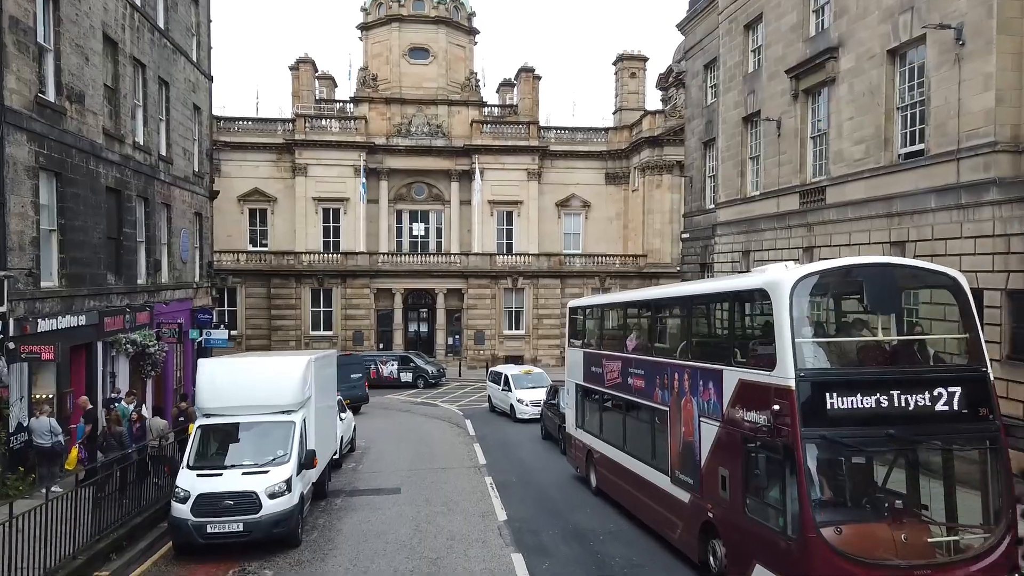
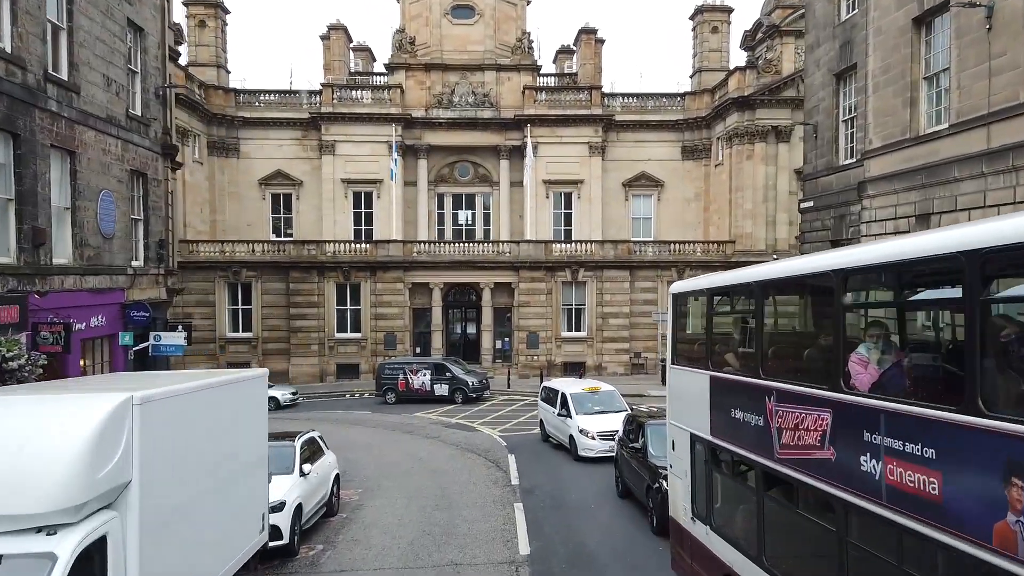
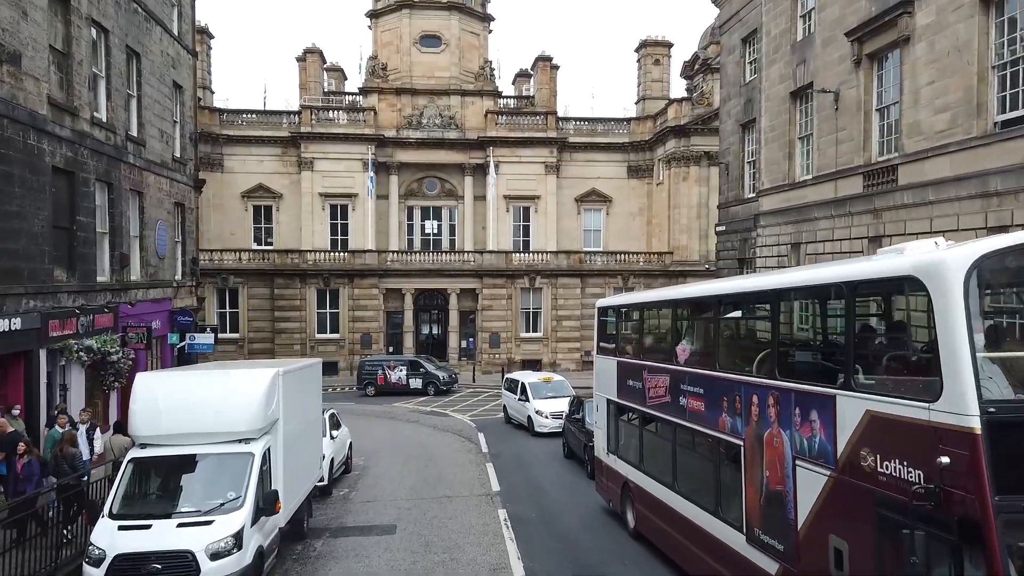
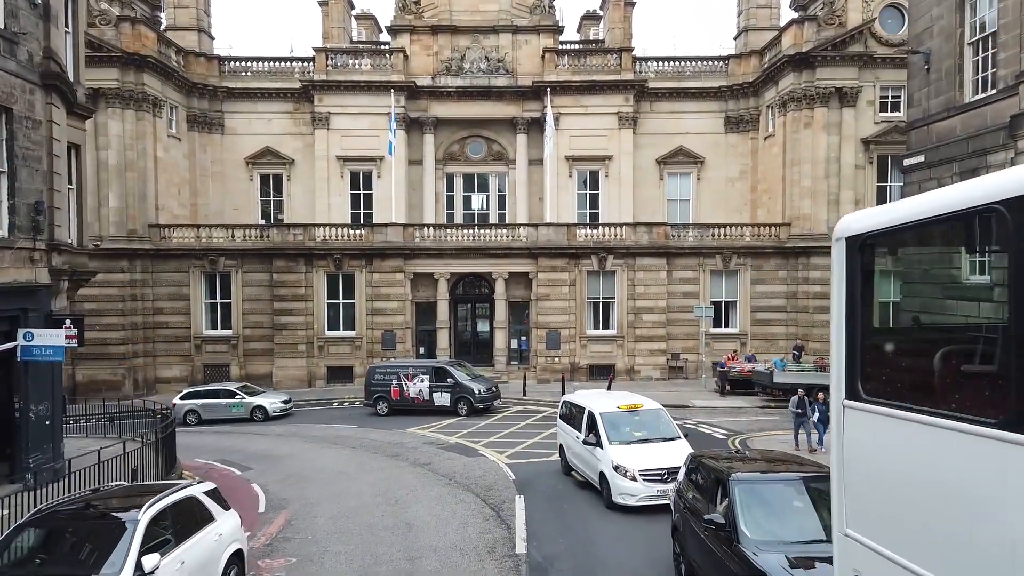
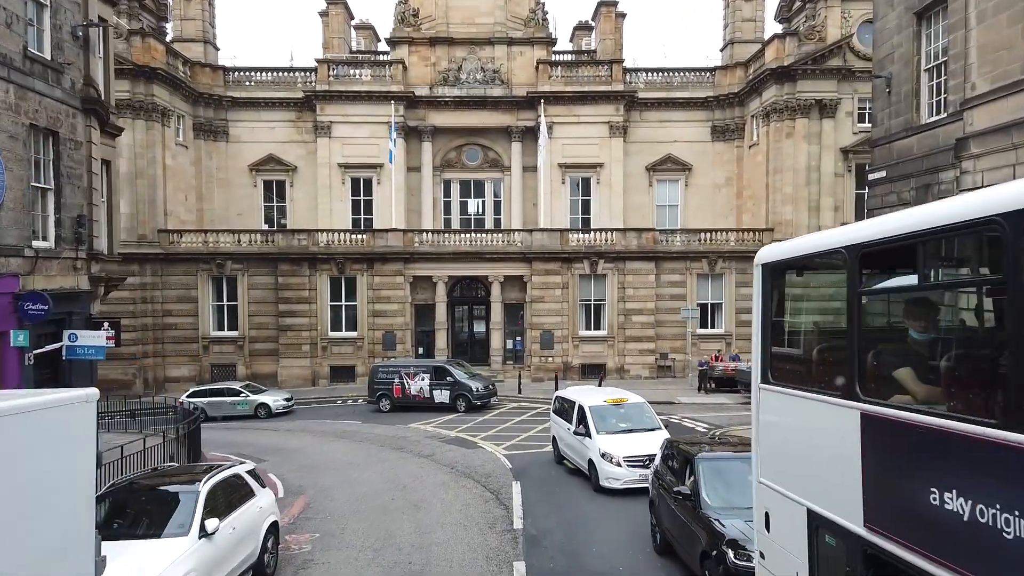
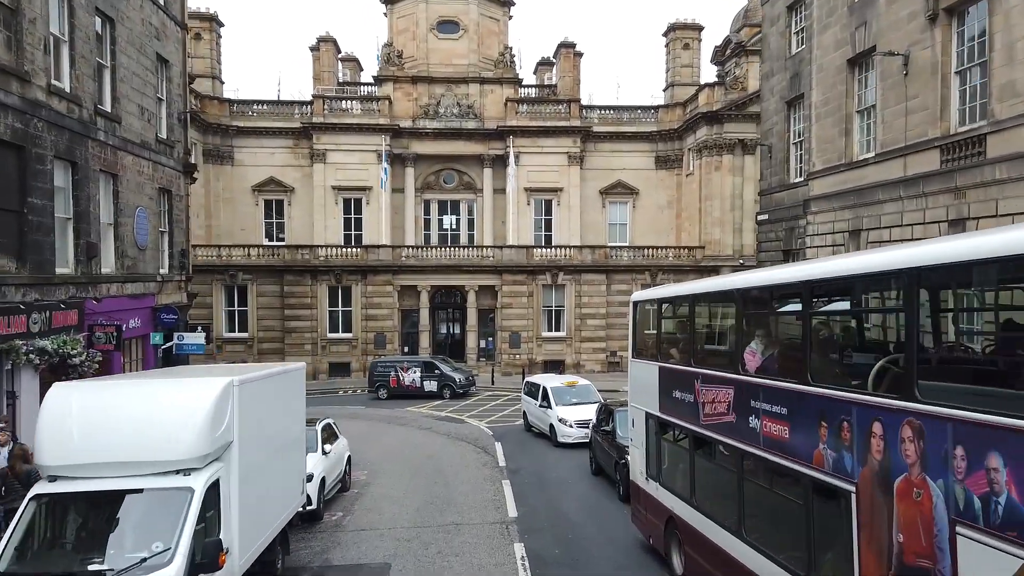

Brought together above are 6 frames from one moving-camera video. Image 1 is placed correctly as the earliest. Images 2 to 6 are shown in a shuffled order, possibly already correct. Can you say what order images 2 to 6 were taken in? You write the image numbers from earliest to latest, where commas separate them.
3, 6, 2, 5, 4
